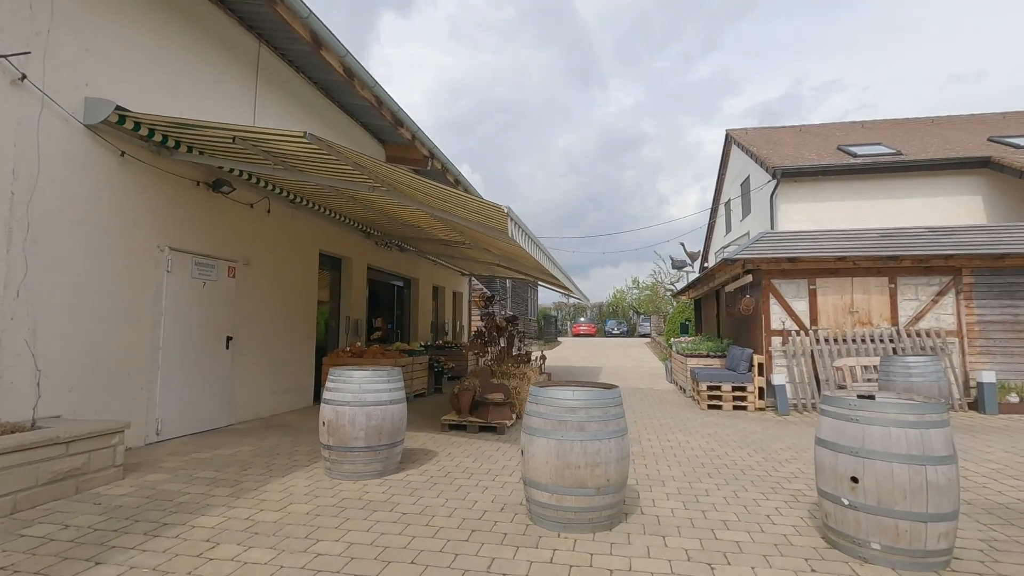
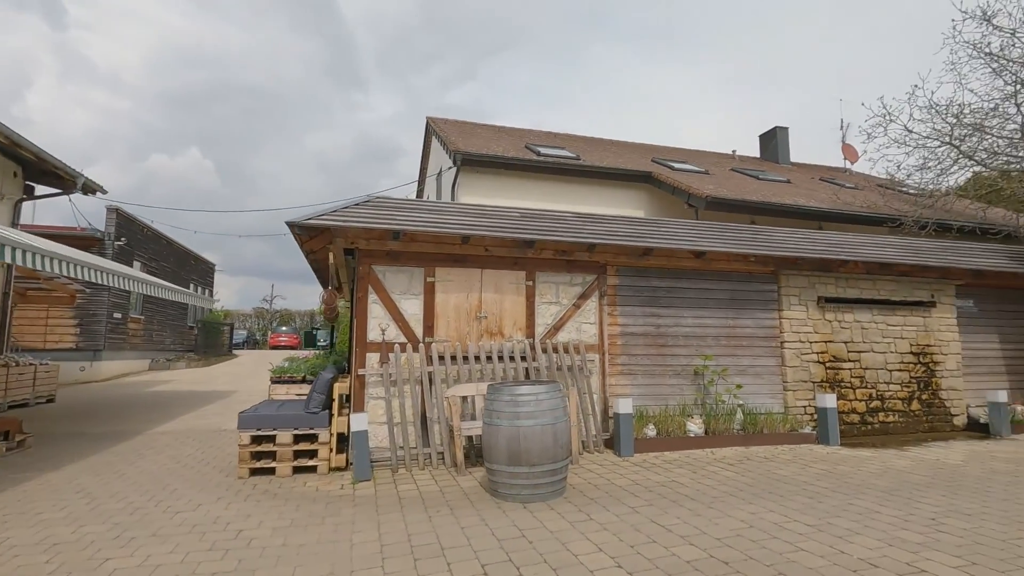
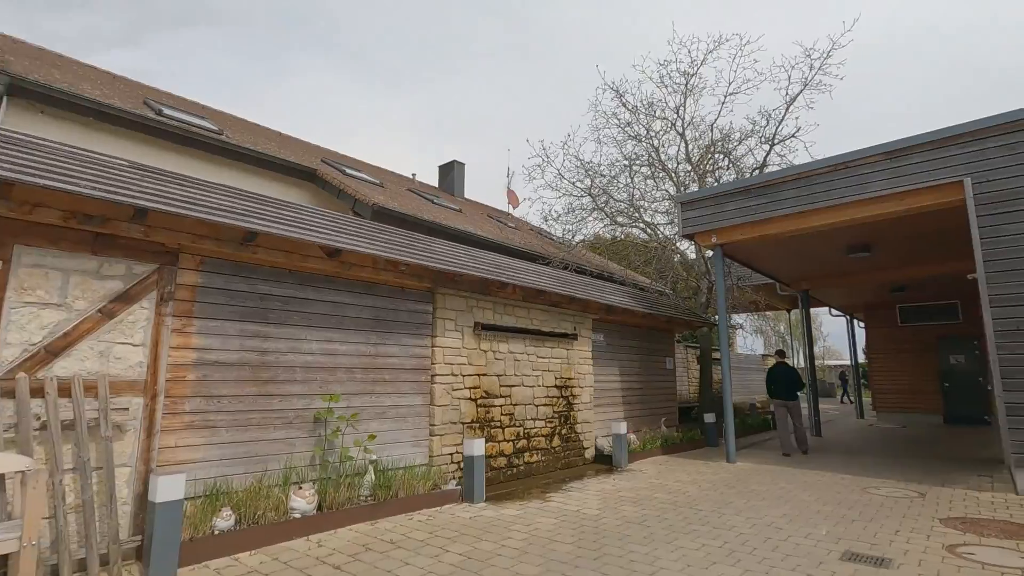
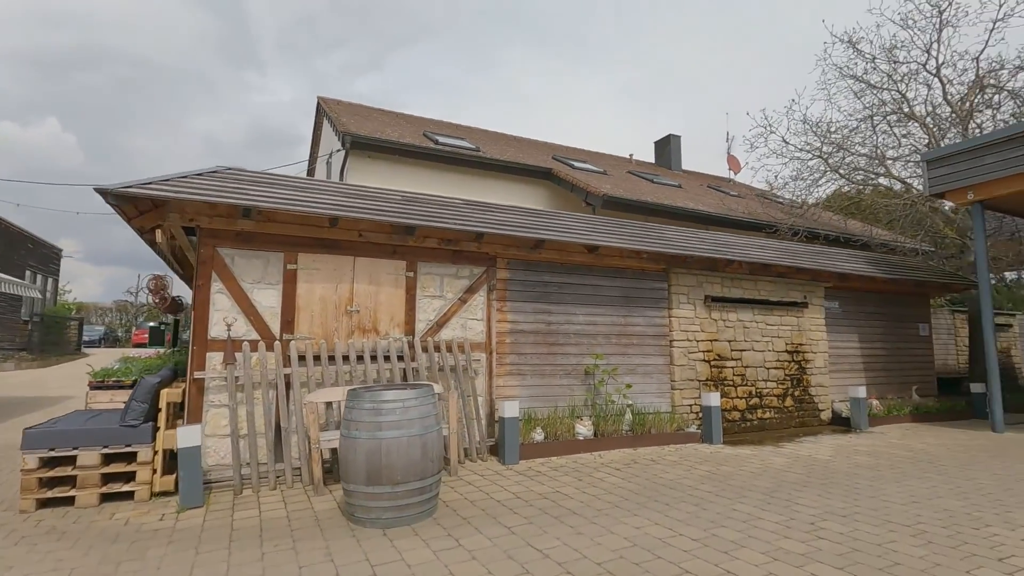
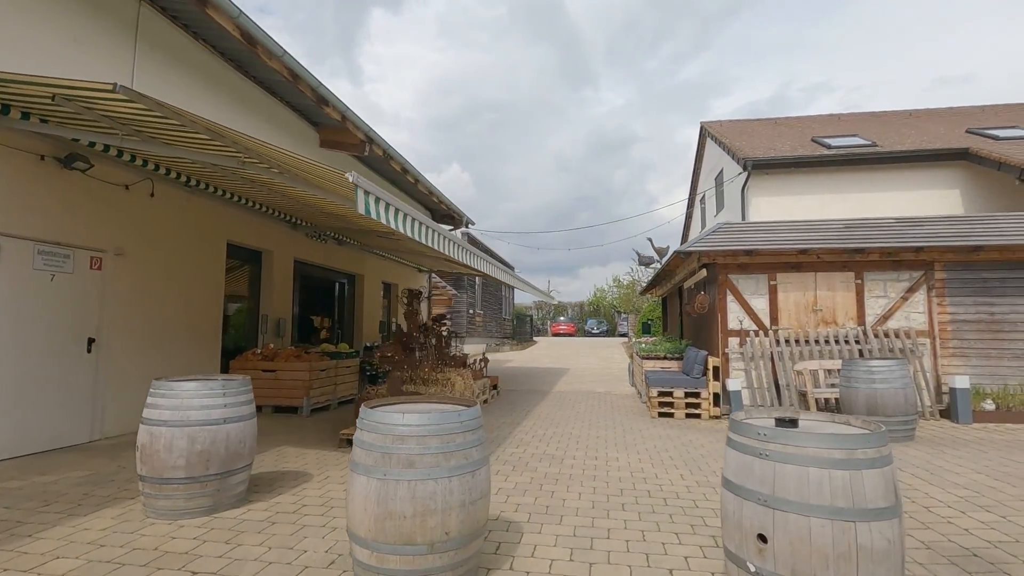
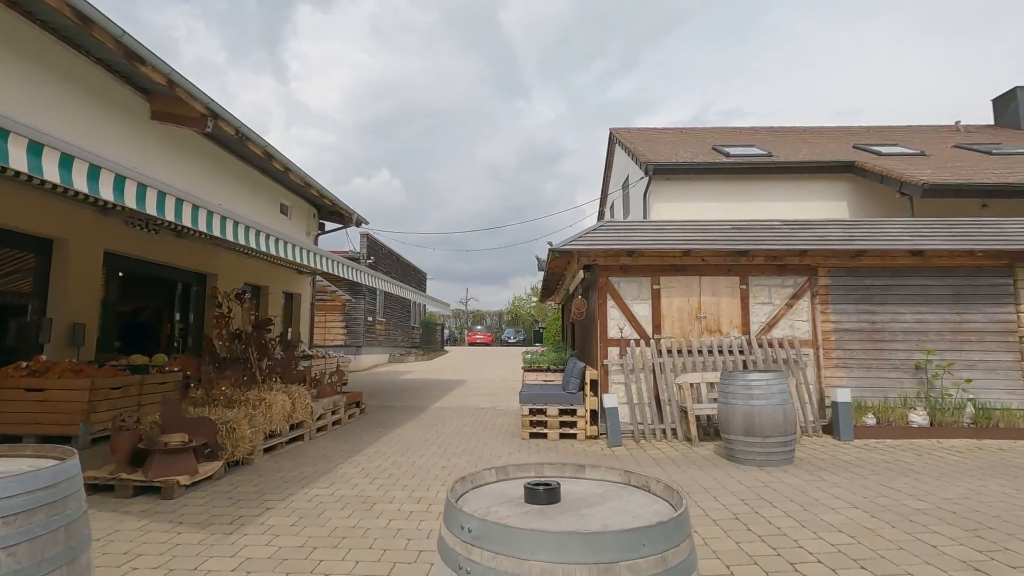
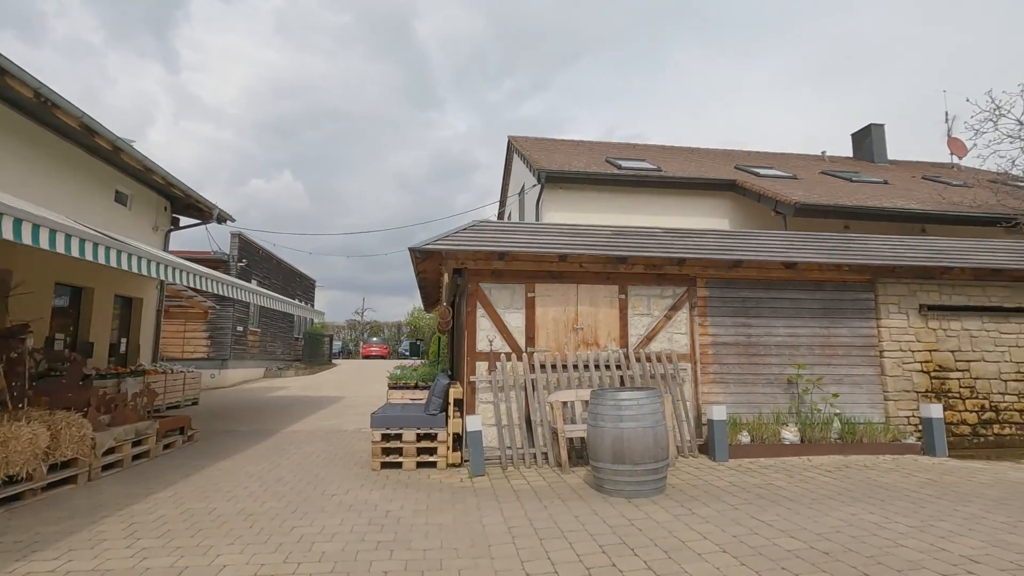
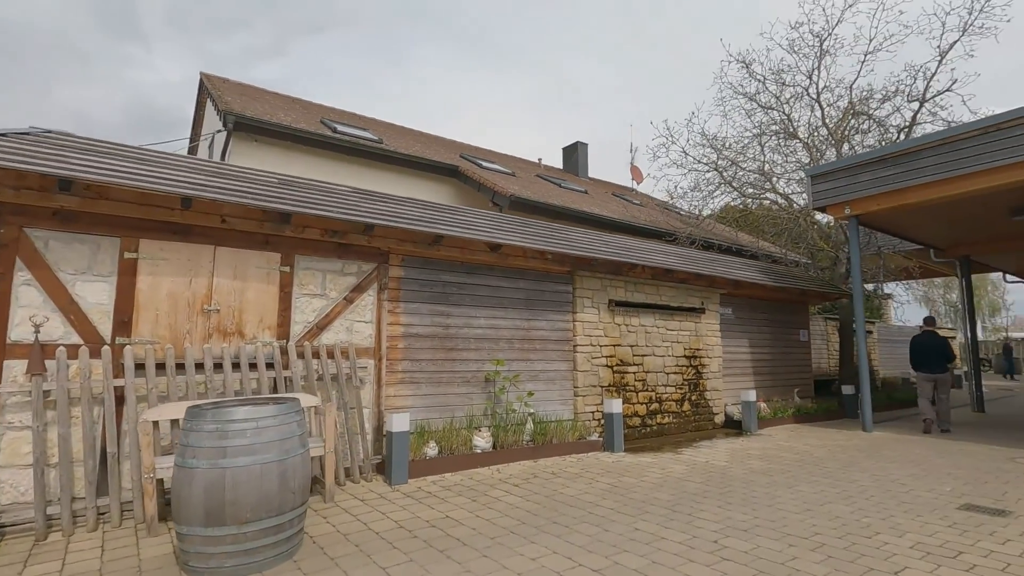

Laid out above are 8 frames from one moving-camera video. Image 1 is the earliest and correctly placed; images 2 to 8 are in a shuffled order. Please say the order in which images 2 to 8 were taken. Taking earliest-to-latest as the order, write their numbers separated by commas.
5, 6, 7, 2, 4, 8, 3
